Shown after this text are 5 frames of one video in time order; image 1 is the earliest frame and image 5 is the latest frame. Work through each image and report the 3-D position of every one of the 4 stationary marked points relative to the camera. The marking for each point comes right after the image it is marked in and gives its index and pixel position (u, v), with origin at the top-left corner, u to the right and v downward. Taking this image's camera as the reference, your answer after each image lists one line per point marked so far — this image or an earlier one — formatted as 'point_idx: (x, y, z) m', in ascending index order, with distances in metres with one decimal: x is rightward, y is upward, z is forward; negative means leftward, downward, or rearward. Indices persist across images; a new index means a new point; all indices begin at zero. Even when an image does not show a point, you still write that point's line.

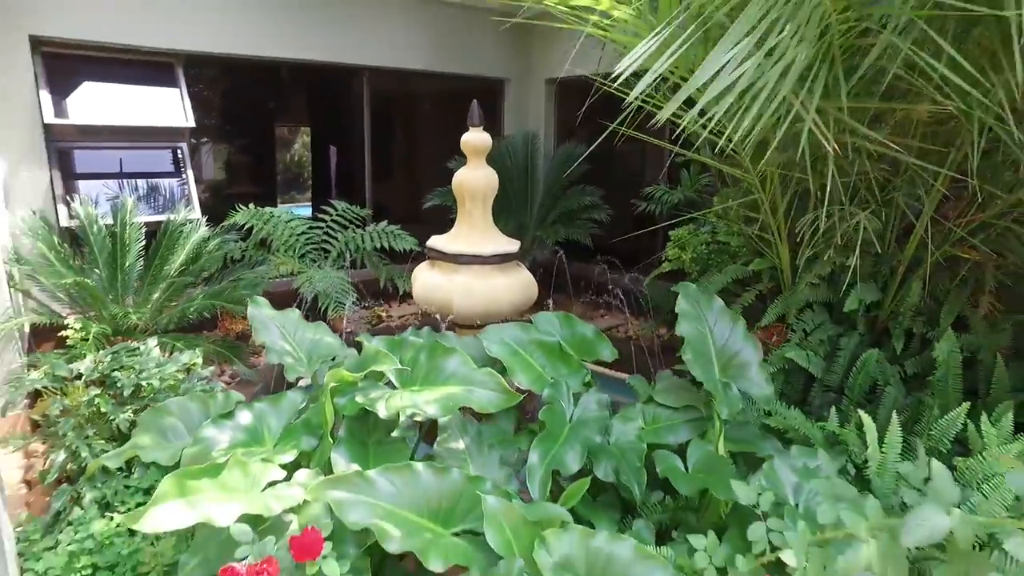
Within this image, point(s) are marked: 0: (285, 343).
0: (-0.5, -0.1, +1.5) m
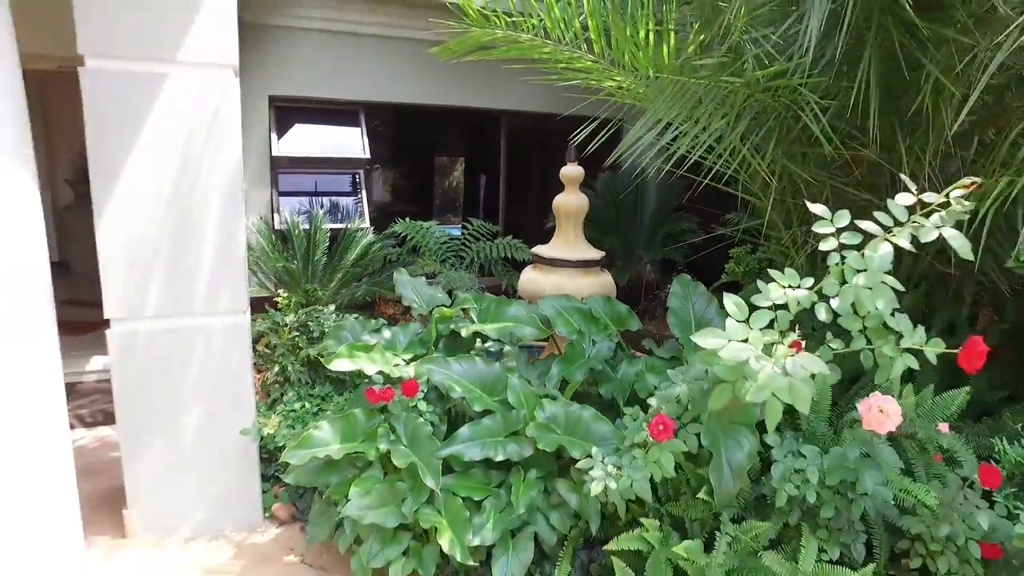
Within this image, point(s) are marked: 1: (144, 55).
0: (-0.3, 0.0, +2.5) m
1: (-1.1, +0.7, +1.9) m
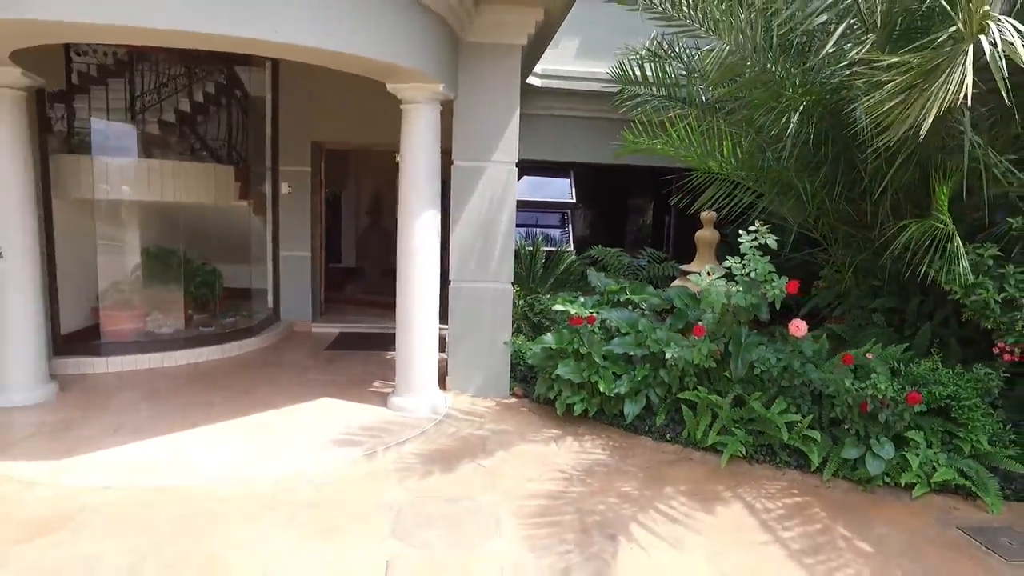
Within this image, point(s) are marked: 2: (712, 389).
0: (+0.6, 0.0, +4.4) m
1: (-0.2, +0.8, +4.1) m
2: (+1.0, -0.5, +3.5) m
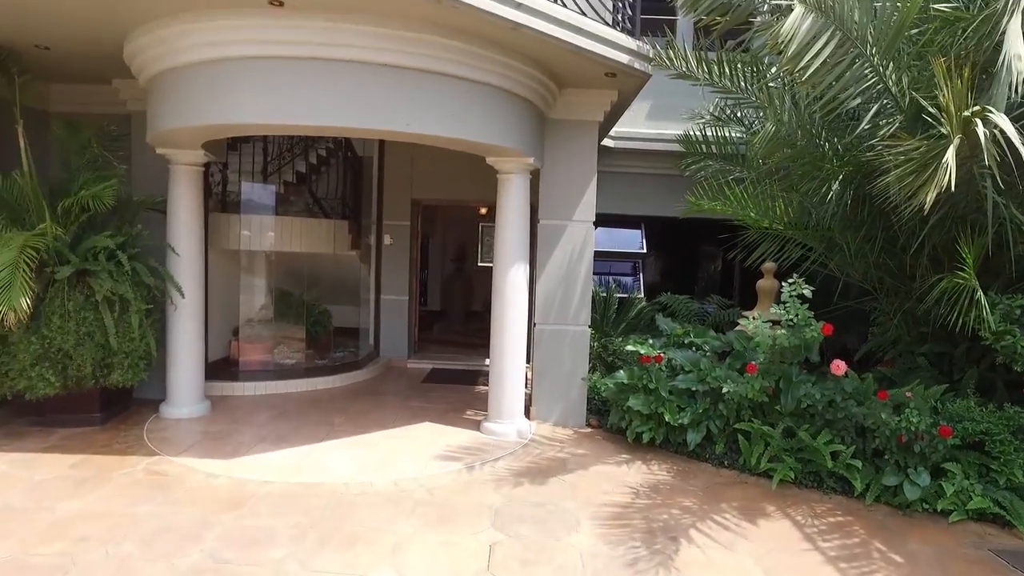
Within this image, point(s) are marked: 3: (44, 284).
0: (+1.1, -0.3, +5.0) m
1: (+0.3, +0.5, +4.8) m
2: (+1.5, -0.8, +3.9) m
3: (-2.7, 0.0, +3.9) m
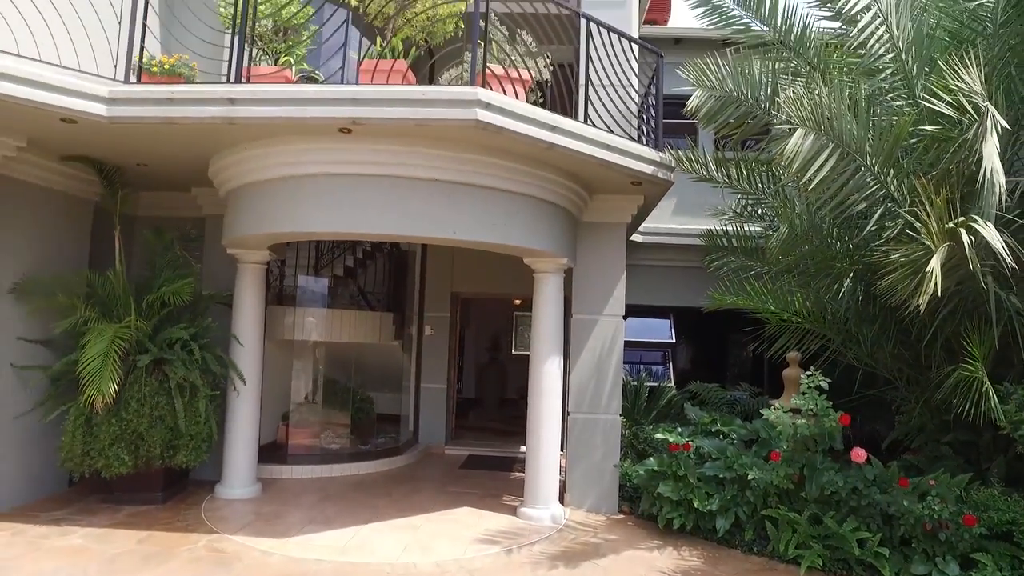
0: (+1.4, -1.0, +5.2) m
1: (+0.6, -0.2, +5.2) m
2: (+1.7, -1.3, +4.1) m
3: (-2.5, -0.5, +4.3) m
